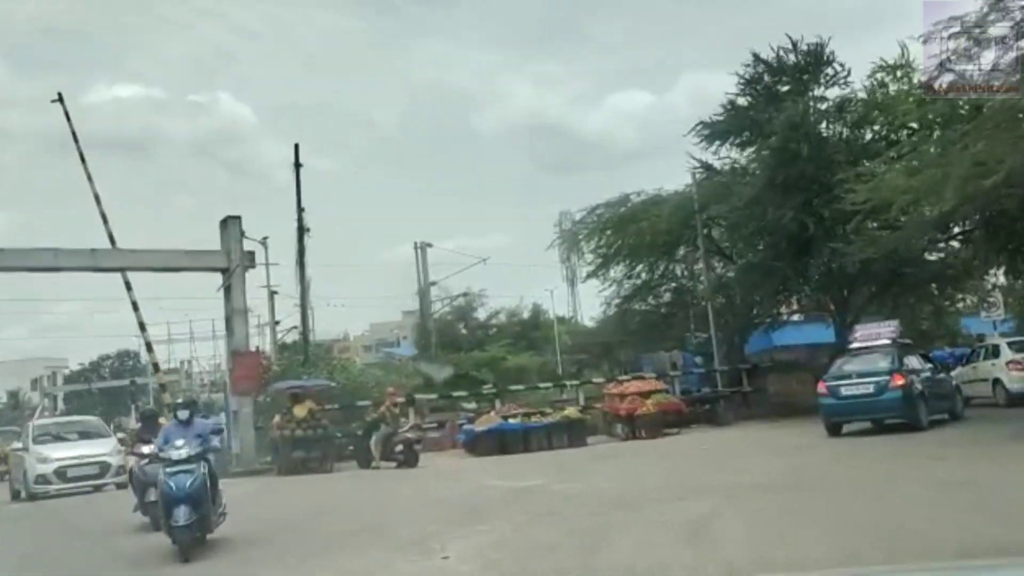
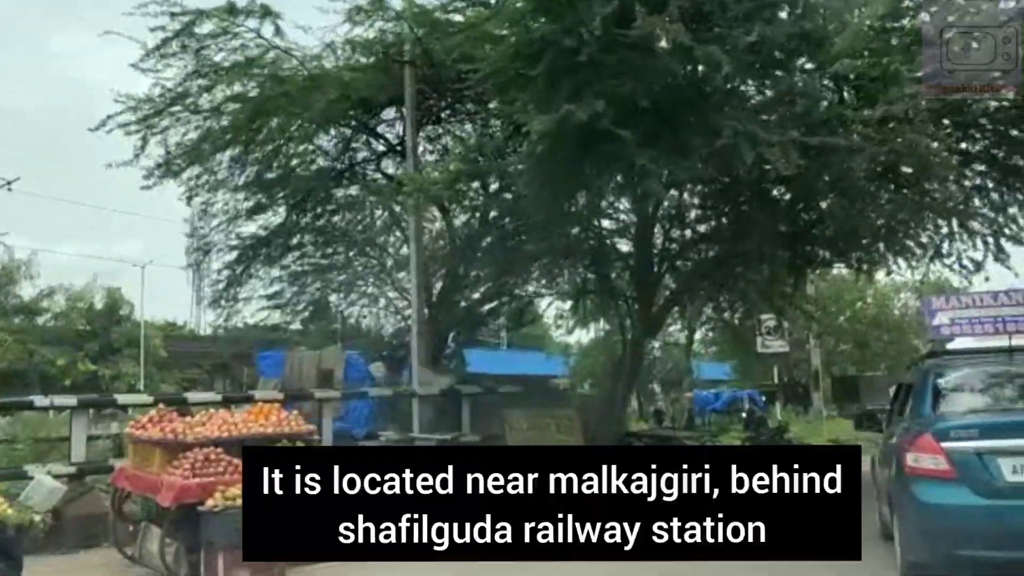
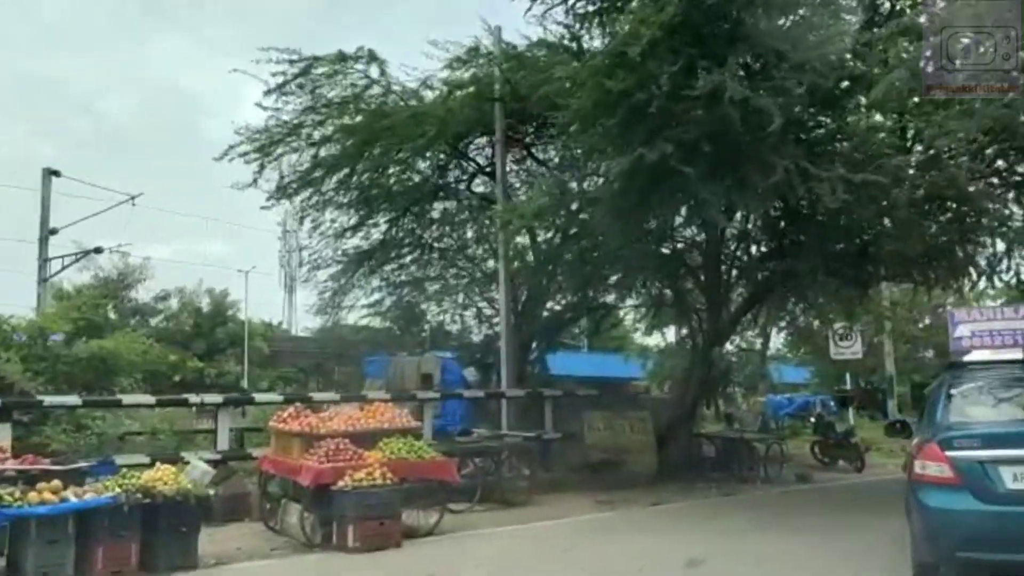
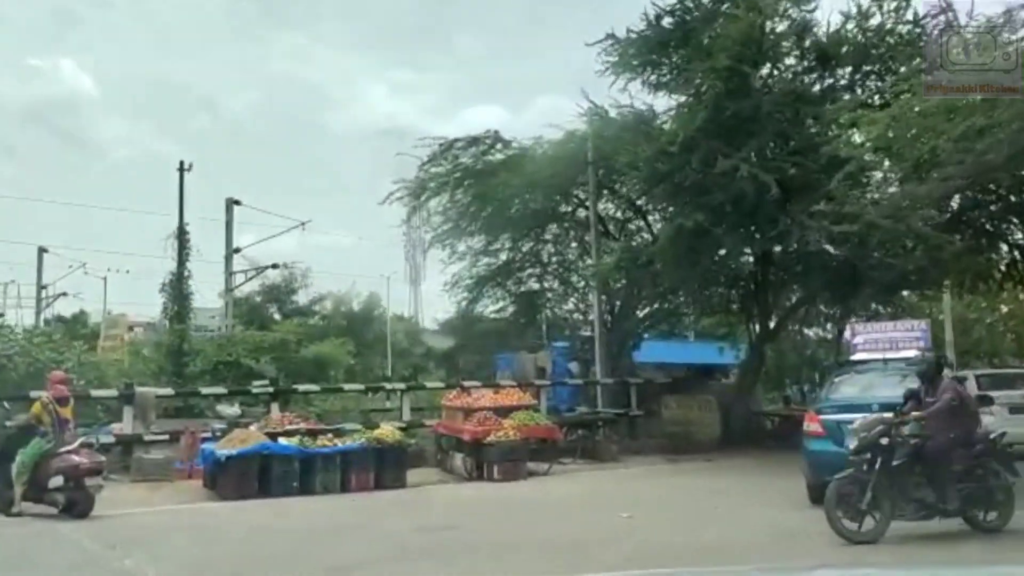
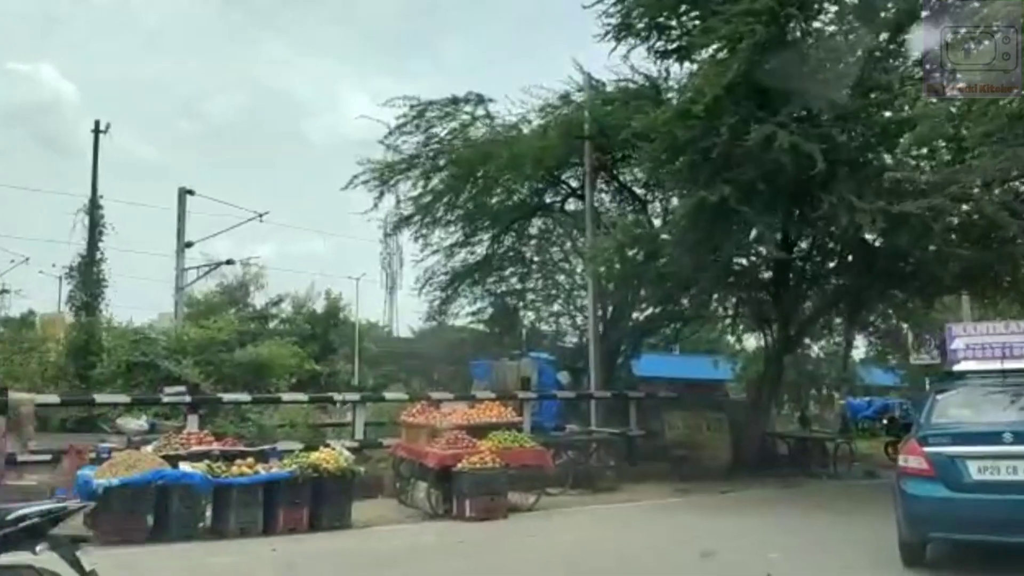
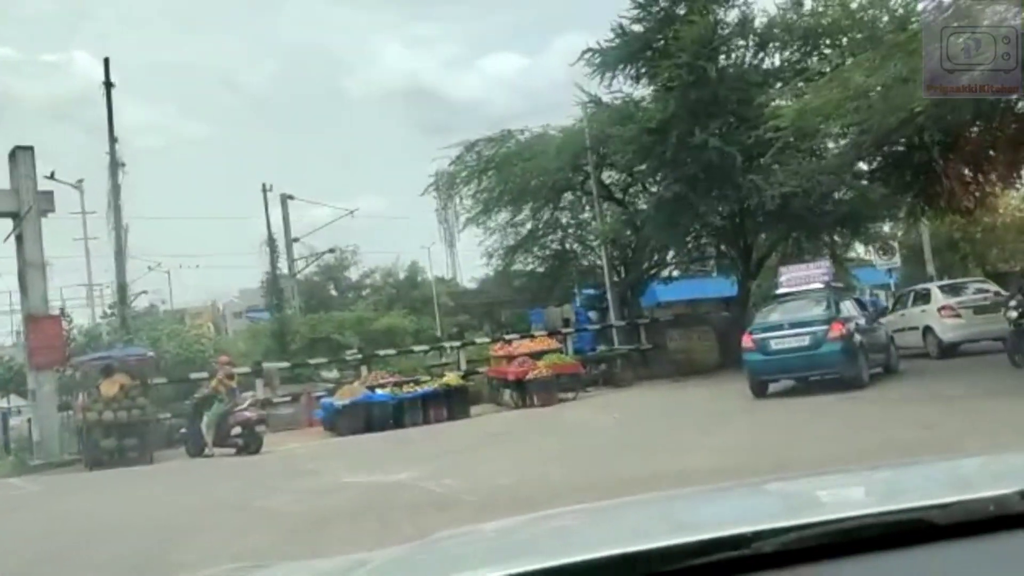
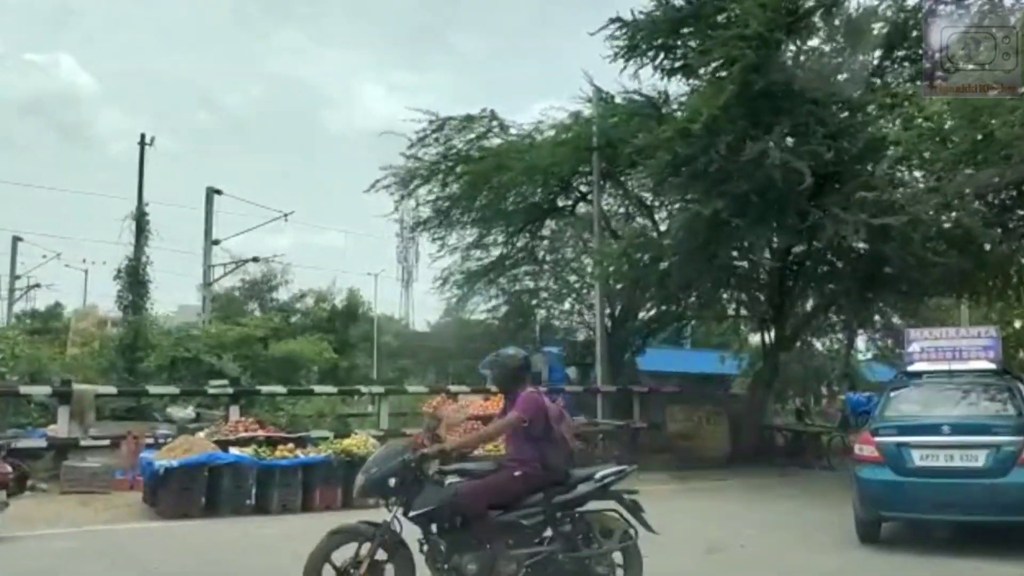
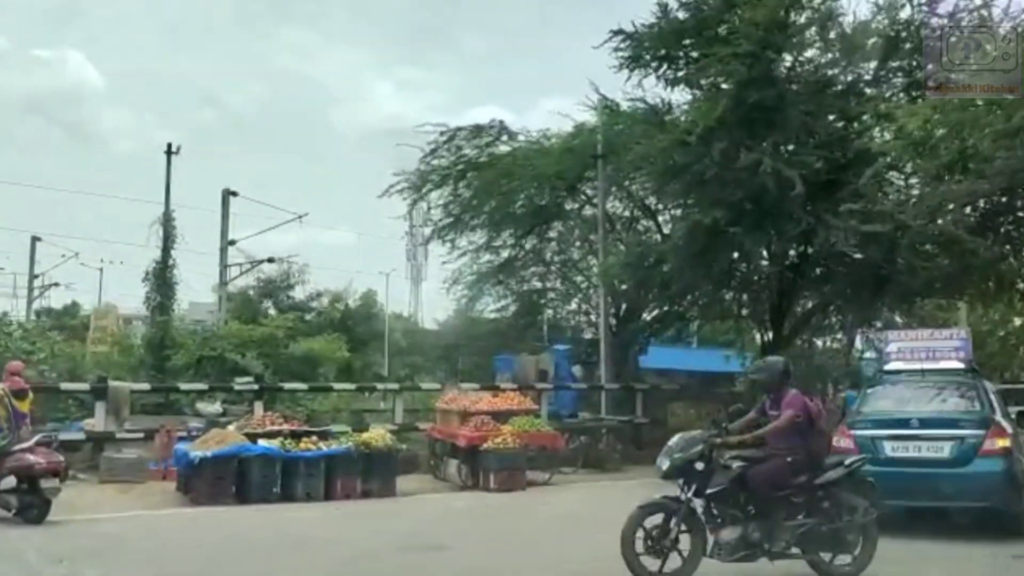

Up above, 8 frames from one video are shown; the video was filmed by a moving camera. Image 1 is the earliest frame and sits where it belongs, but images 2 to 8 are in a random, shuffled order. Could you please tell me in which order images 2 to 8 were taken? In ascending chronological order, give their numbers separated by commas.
6, 4, 8, 7, 5, 3, 2
